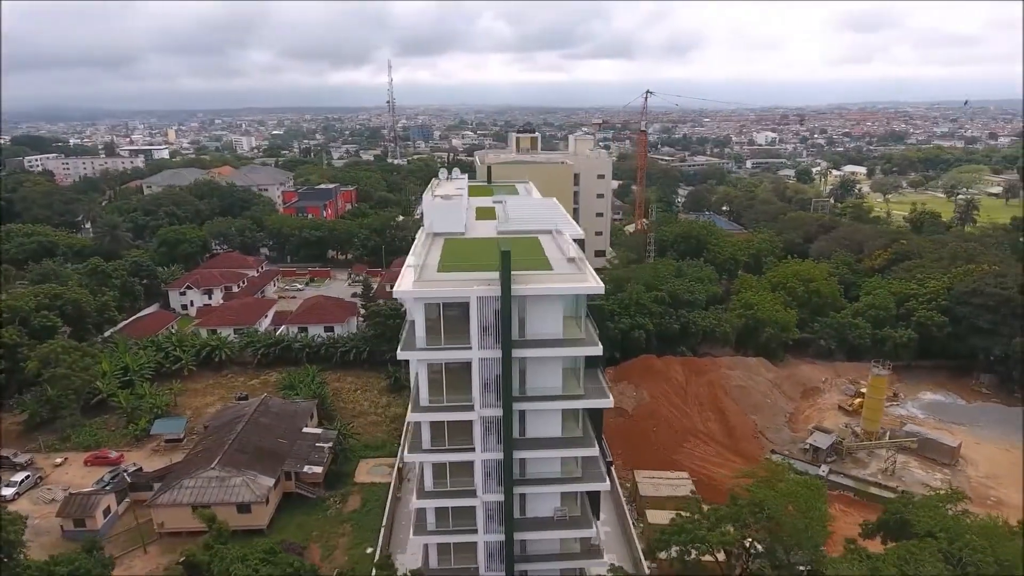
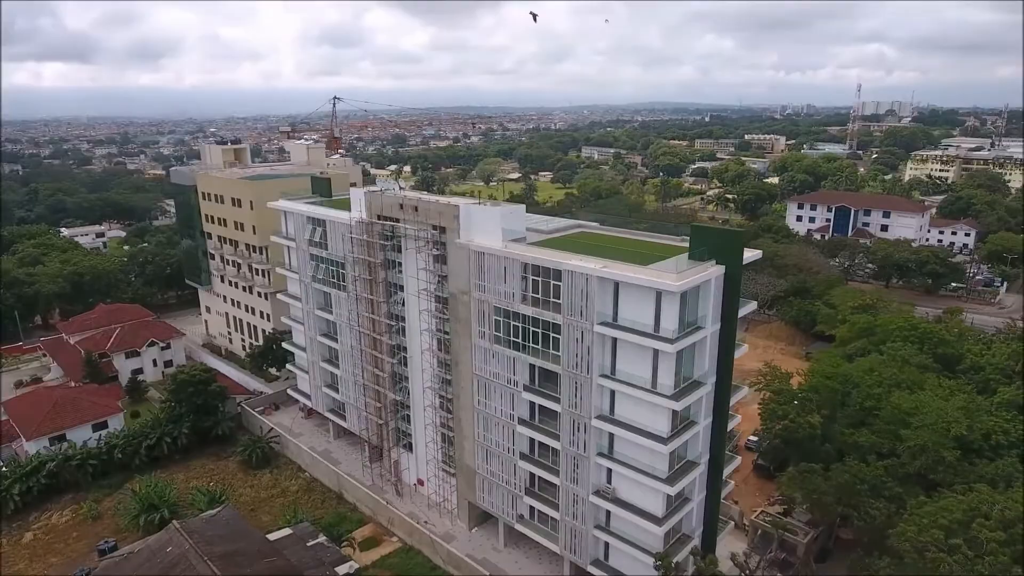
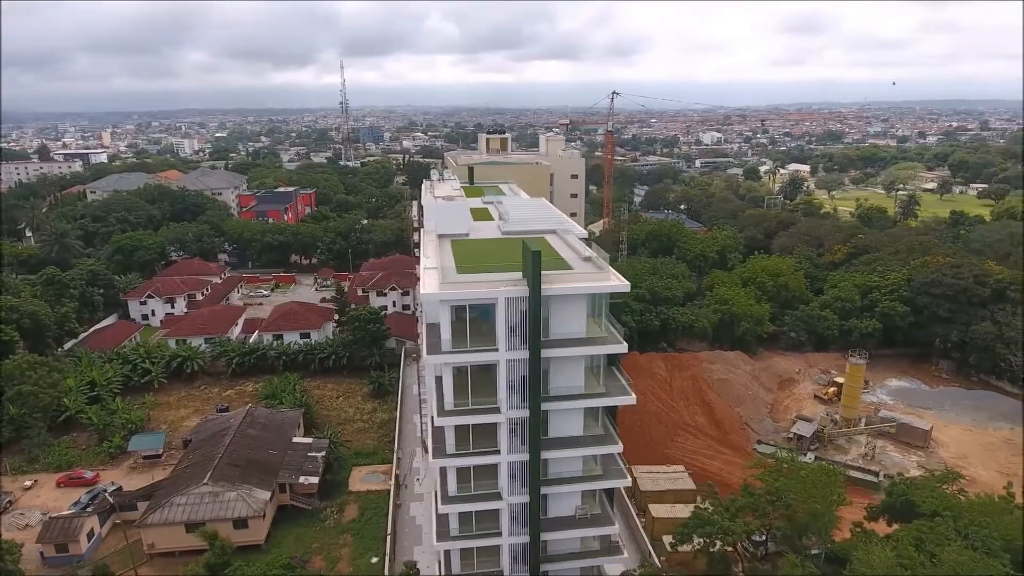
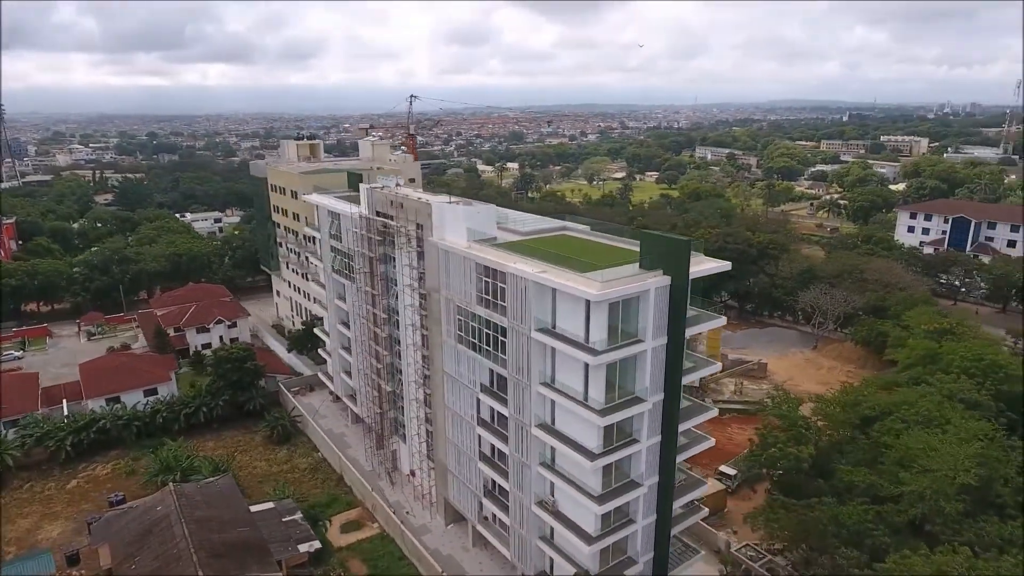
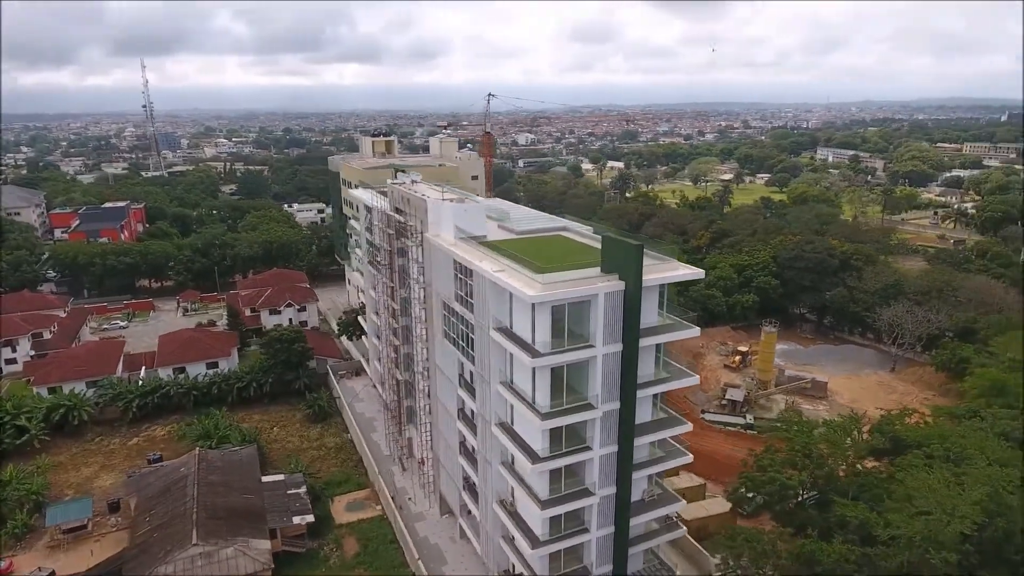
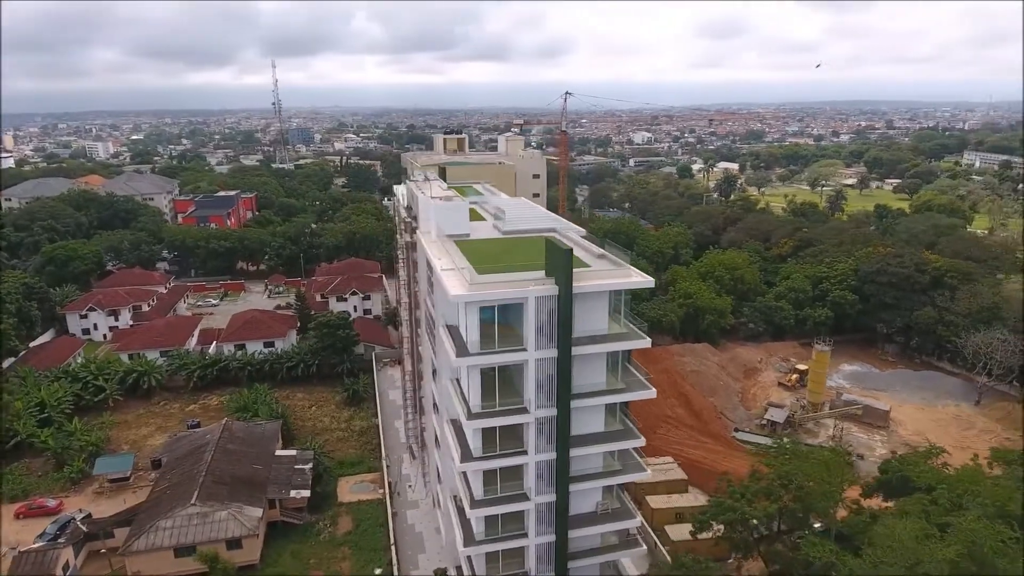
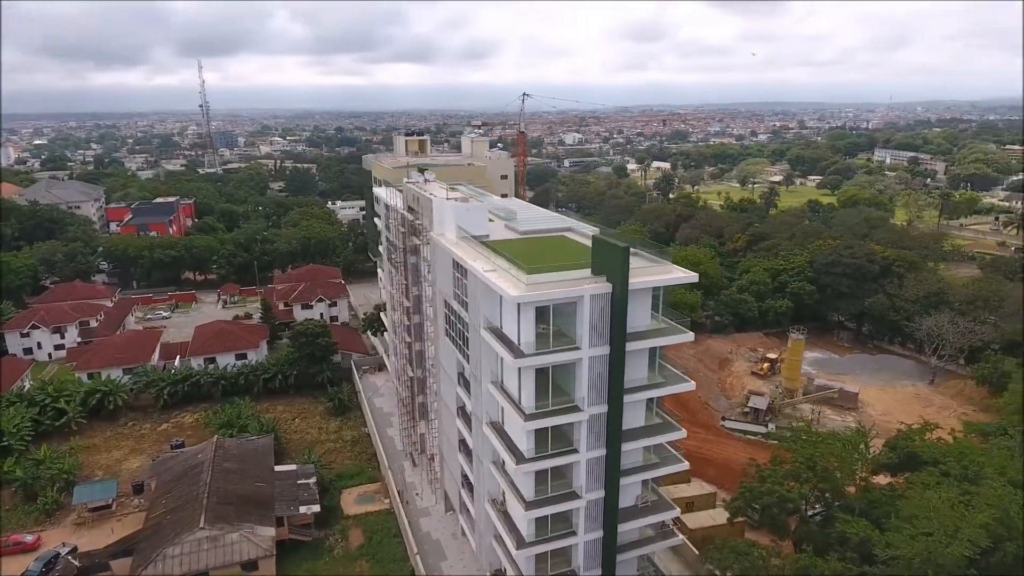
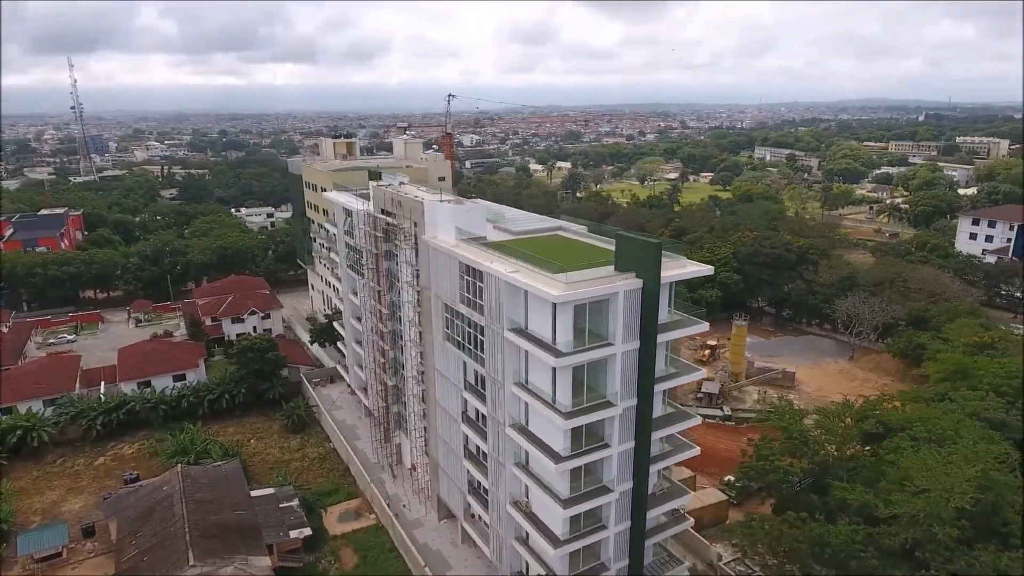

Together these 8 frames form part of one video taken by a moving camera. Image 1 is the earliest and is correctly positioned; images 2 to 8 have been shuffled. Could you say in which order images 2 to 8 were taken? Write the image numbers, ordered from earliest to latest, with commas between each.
3, 6, 7, 5, 8, 4, 2
